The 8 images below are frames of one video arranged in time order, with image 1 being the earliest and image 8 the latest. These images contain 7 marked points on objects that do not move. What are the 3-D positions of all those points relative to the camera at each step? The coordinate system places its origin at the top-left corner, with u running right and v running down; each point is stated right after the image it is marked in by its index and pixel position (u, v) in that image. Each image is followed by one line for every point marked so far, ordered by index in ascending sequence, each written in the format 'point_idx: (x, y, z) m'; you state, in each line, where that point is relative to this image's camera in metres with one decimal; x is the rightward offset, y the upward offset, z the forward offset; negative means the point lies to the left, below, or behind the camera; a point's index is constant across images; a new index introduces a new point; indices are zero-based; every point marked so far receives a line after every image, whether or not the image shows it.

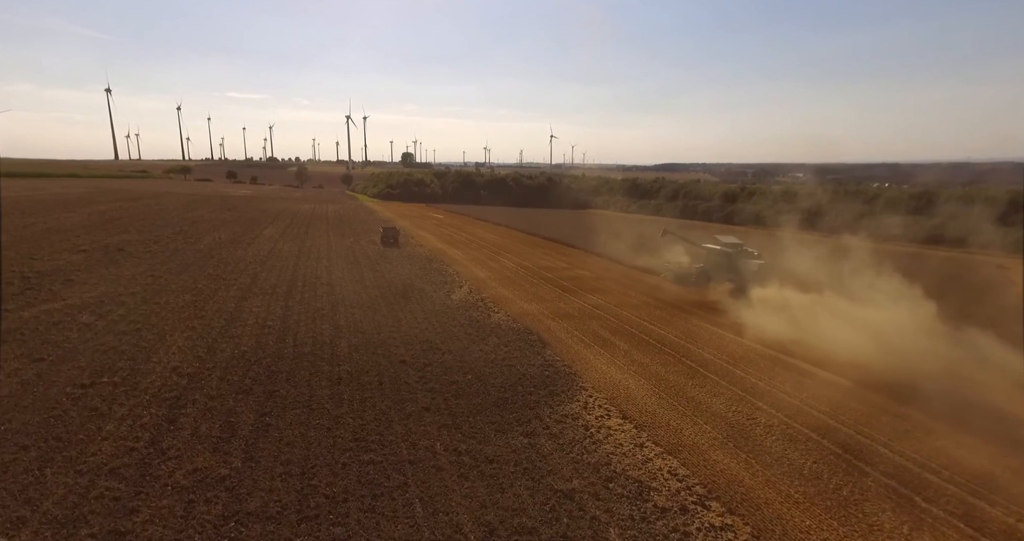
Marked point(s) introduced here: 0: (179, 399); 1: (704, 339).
0: (-4.7, -1.8, +7.9) m
1: (+4.2, -1.5, +12.5) m
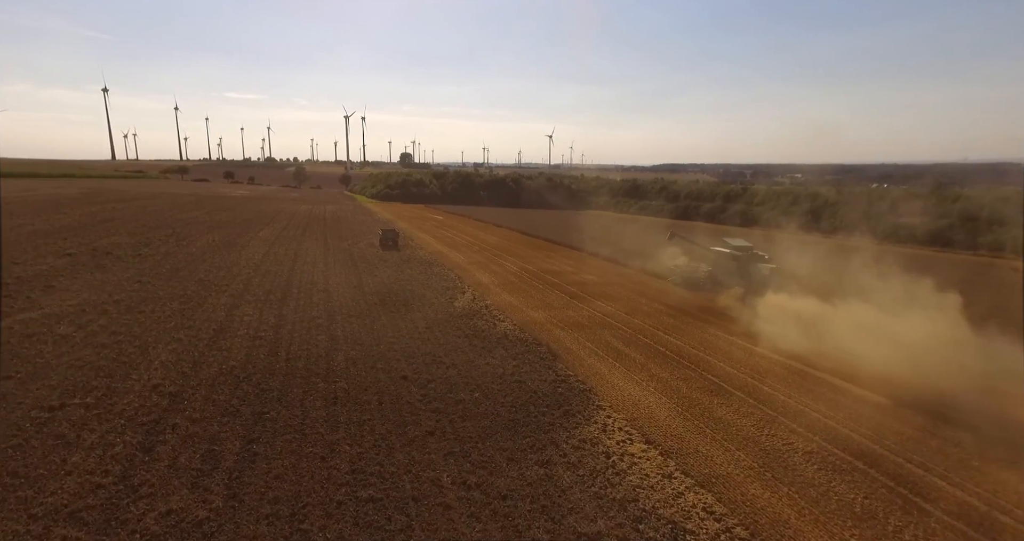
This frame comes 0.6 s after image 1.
0: (-4.5, -1.9, +7.2) m
1: (+4.4, -1.6, +11.8) m
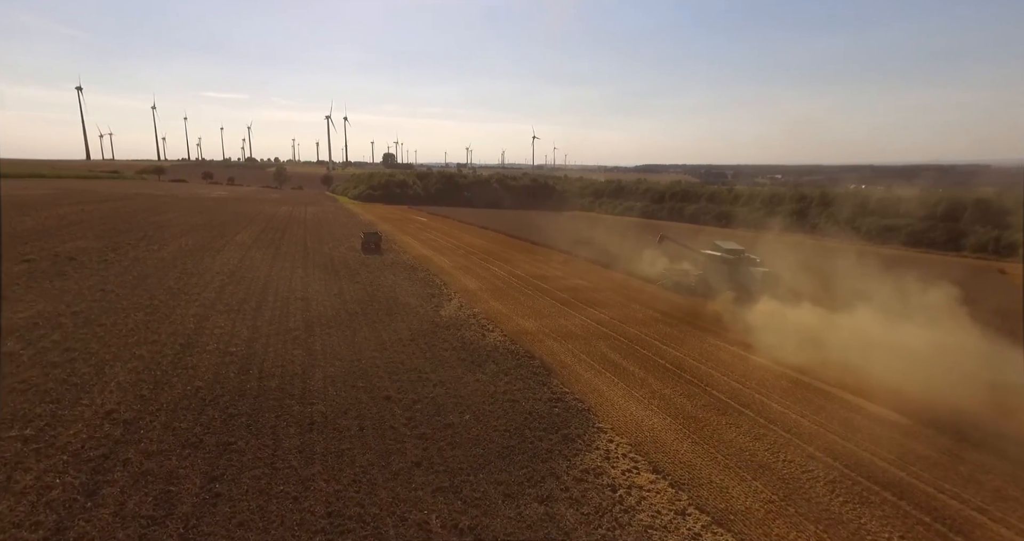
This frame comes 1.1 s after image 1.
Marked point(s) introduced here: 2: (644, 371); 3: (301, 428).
0: (-4.6, -2.1, +6.3) m
1: (+4.2, -1.8, +11.2) m
2: (+2.4, -1.8, +10.4) m
3: (-2.9, -2.1, +7.7) m
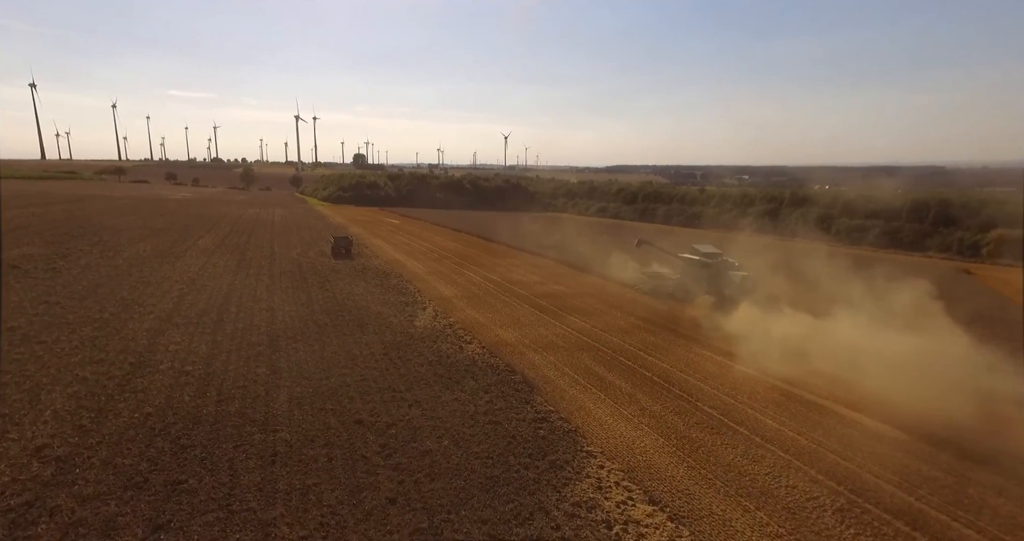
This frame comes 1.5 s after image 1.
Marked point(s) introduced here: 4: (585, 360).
0: (-4.7, -2.3, +5.5) m
1: (+3.8, -1.9, +10.8) m
2: (+2.1, -2.0, +10.0) m
3: (-3.1, -2.3, +6.9) m
4: (+1.4, -1.8, +11.3) m
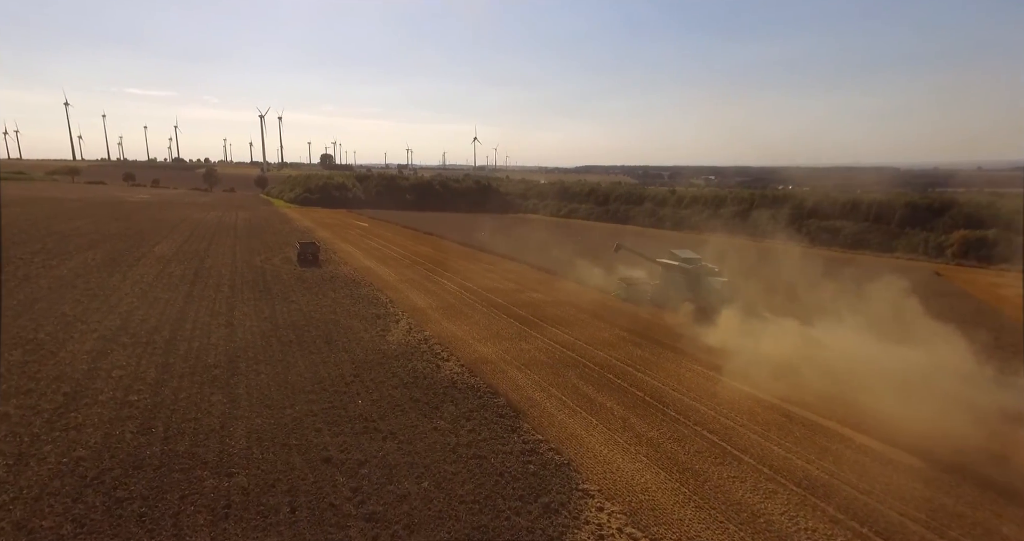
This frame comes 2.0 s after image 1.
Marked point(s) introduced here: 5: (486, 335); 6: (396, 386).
0: (-4.7, -2.6, +4.5) m
1: (+3.5, -2.2, +10.2) m
2: (+1.8, -2.2, +9.3) m
3: (-3.2, -2.6, +6.0) m
4: (+1.1, -2.0, +10.5) m
5: (-0.6, -1.5, +13.6) m
6: (-2.0, -2.0, +9.9) m
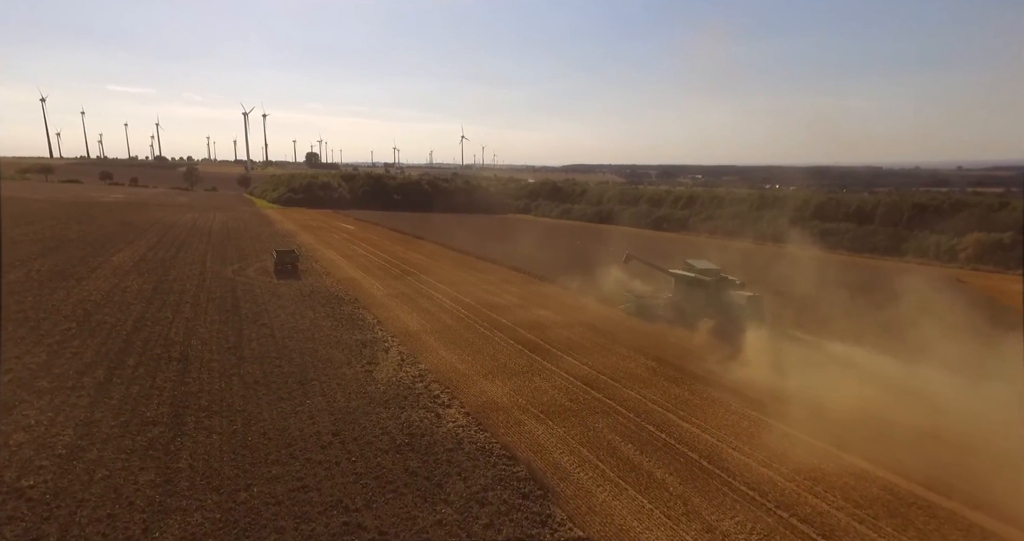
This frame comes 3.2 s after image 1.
0: (-4.3, -3.0, +2.3) m
1: (+3.8, -2.6, +8.2) m
2: (+2.1, -2.7, +7.2) m
3: (-2.8, -3.0, +3.8) m
4: (+1.4, -2.4, +8.5) m
5: (-0.4, -2.0, +11.5) m
6: (-1.7, -2.5, +7.7) m
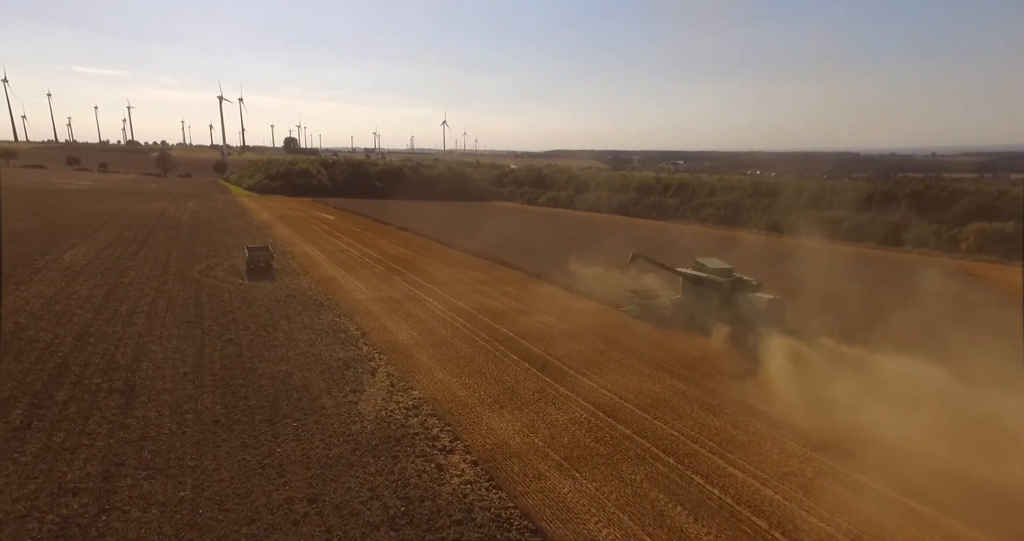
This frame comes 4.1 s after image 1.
0: (-3.9, -3.5, +0.6) m
1: (+4.1, -2.8, +6.7) m
2: (+2.4, -2.9, +5.7) m
3: (-2.4, -3.4, +2.1) m
4: (+1.6, -2.7, +6.9) m
5: (-0.2, -2.1, +9.9) m
6: (-1.5, -2.7, +6.0) m
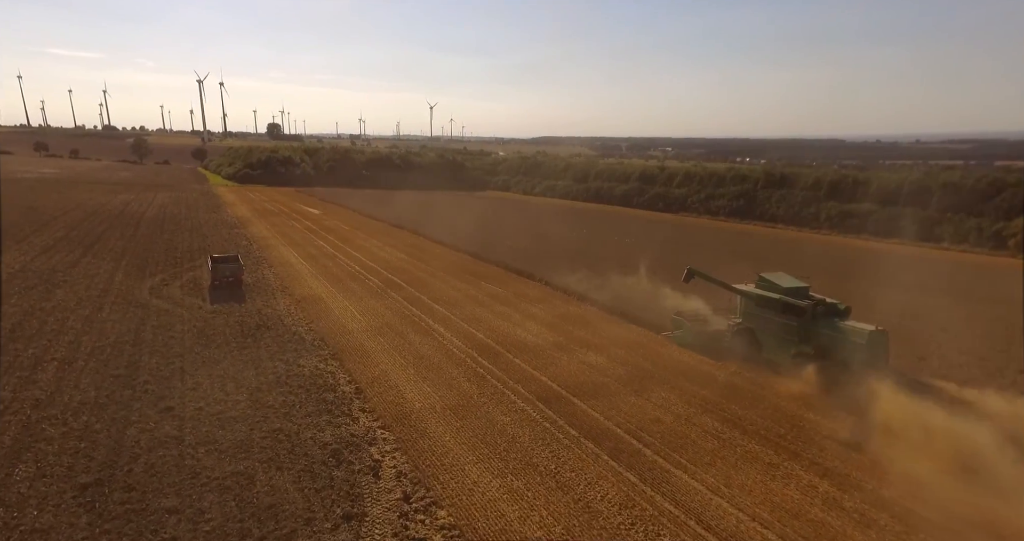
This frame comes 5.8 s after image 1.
0: (-2.8, -4.3, -2.9) m
1: (+5.0, -3.5, +3.4) m
2: (+3.4, -3.7, +2.3) m
3: (-1.3, -4.2, -1.3) m
4: (+2.6, -3.4, +3.5) m
5: (+0.7, -2.8, +6.4) m
6: (-0.5, -3.5, +2.6) m
